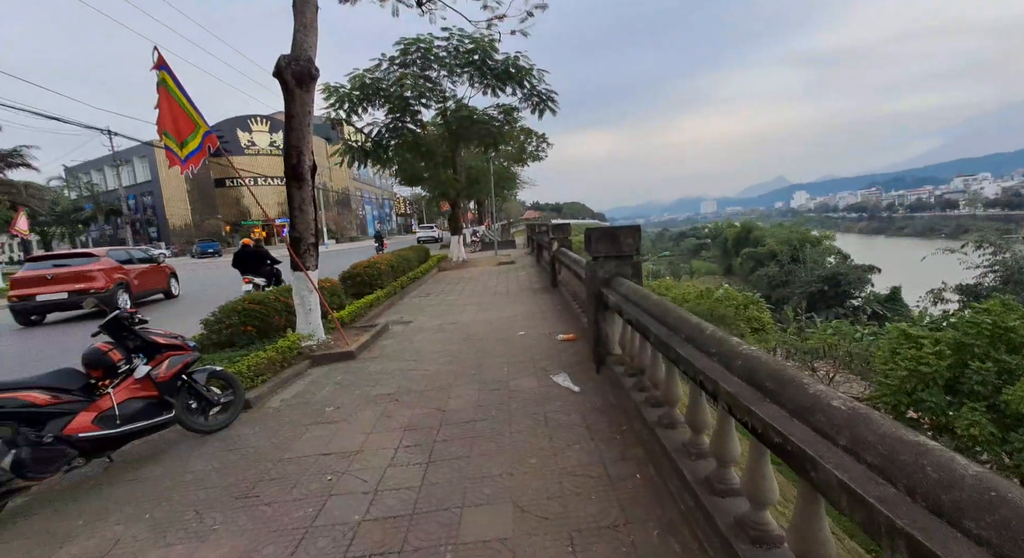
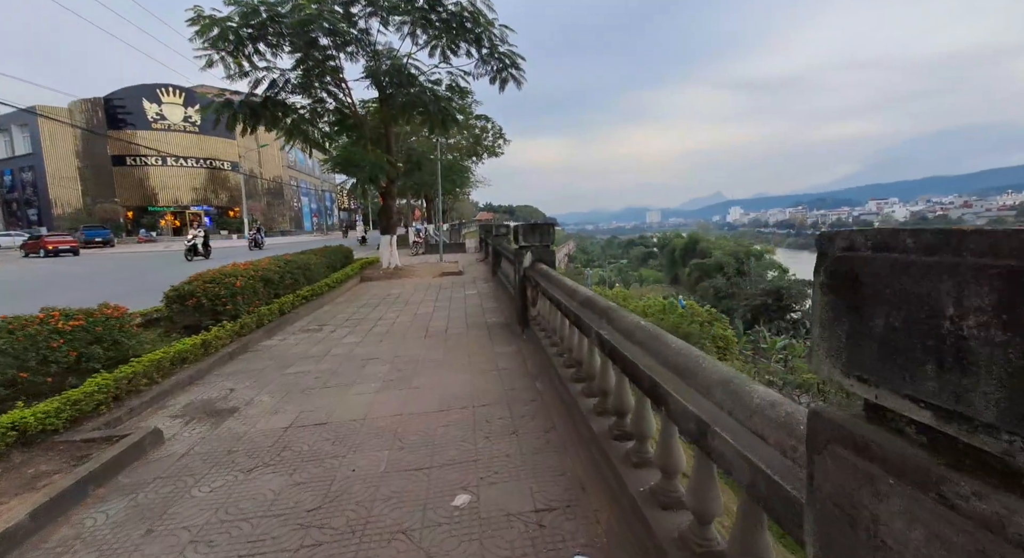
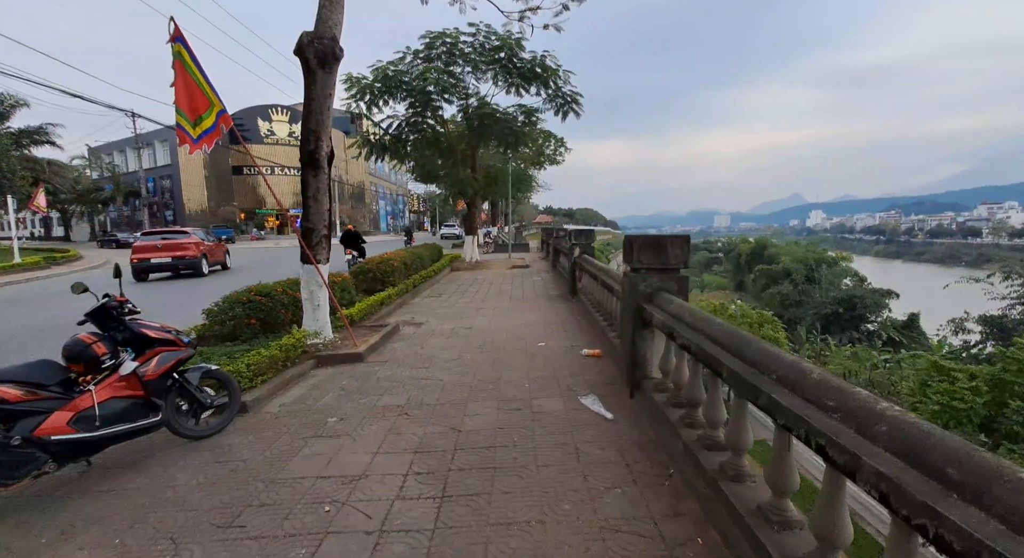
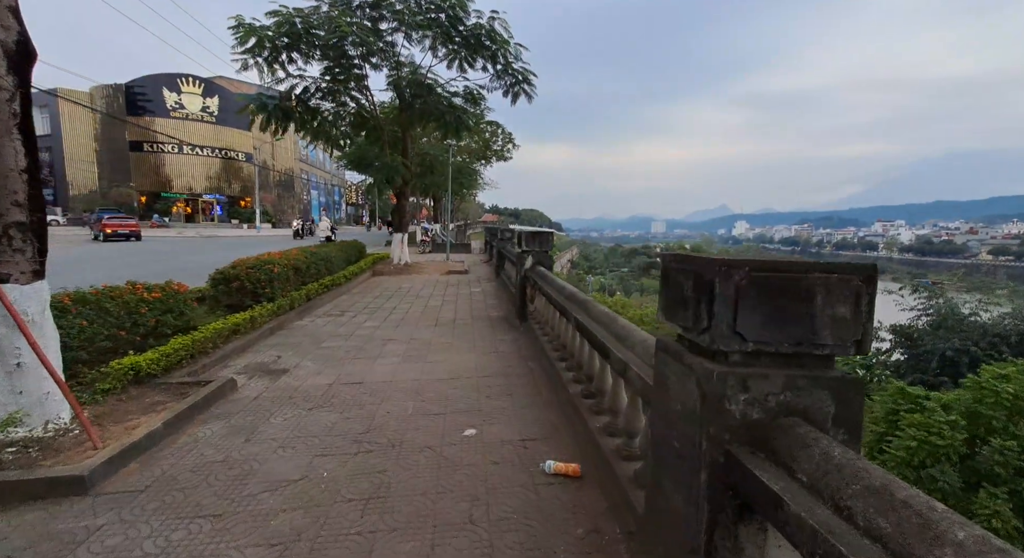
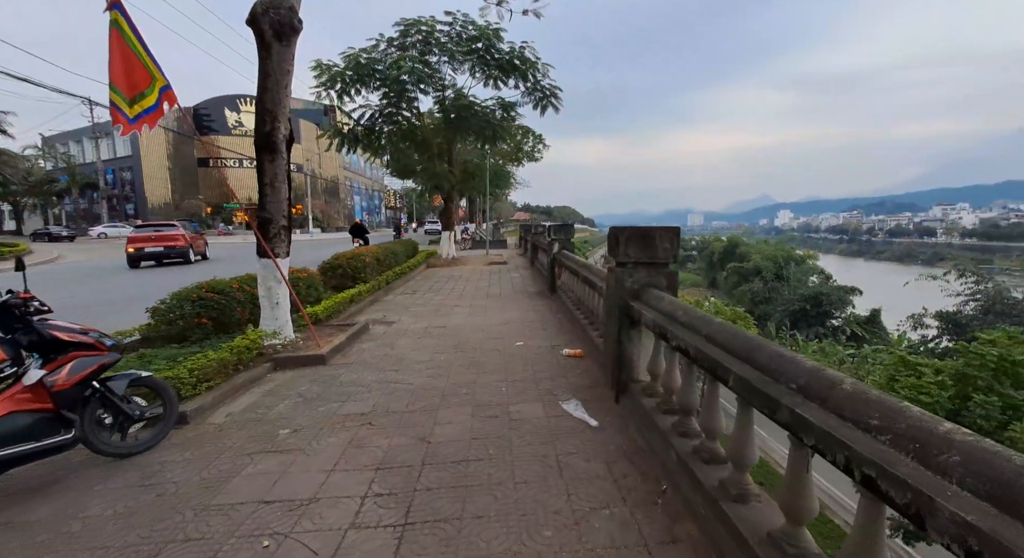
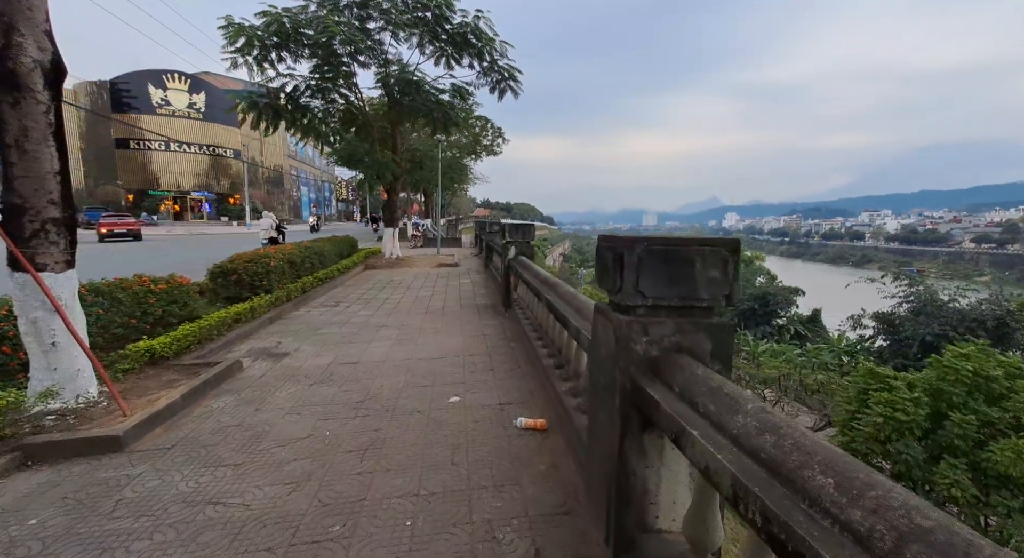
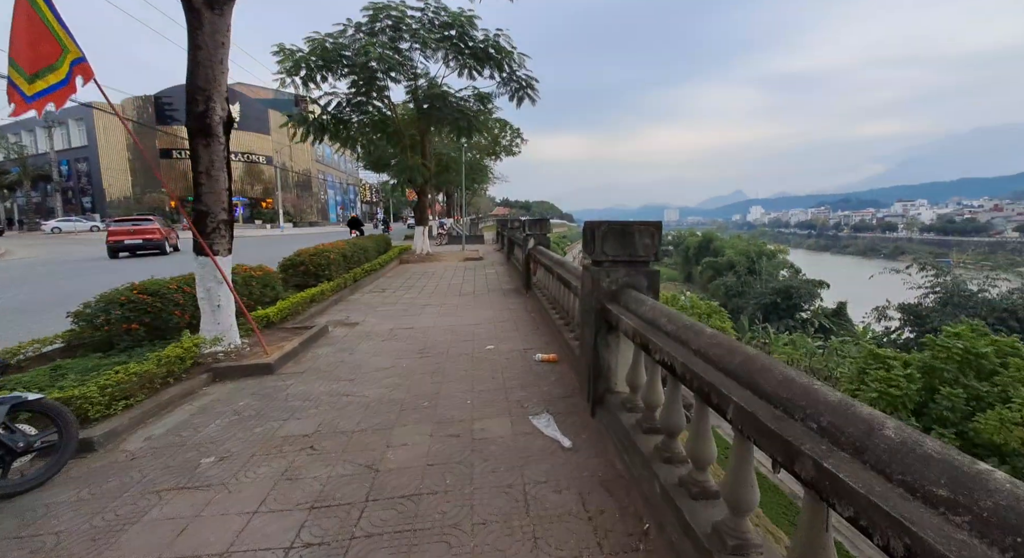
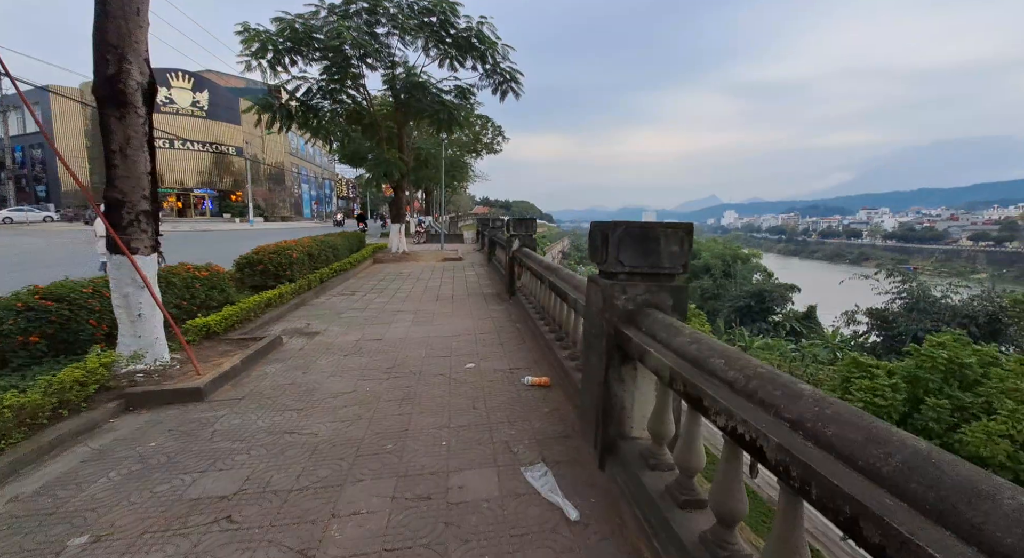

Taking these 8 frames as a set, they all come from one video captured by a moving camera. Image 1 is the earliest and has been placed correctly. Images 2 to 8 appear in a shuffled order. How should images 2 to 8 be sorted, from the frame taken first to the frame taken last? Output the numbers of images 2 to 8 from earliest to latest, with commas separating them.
3, 5, 7, 8, 6, 4, 2
